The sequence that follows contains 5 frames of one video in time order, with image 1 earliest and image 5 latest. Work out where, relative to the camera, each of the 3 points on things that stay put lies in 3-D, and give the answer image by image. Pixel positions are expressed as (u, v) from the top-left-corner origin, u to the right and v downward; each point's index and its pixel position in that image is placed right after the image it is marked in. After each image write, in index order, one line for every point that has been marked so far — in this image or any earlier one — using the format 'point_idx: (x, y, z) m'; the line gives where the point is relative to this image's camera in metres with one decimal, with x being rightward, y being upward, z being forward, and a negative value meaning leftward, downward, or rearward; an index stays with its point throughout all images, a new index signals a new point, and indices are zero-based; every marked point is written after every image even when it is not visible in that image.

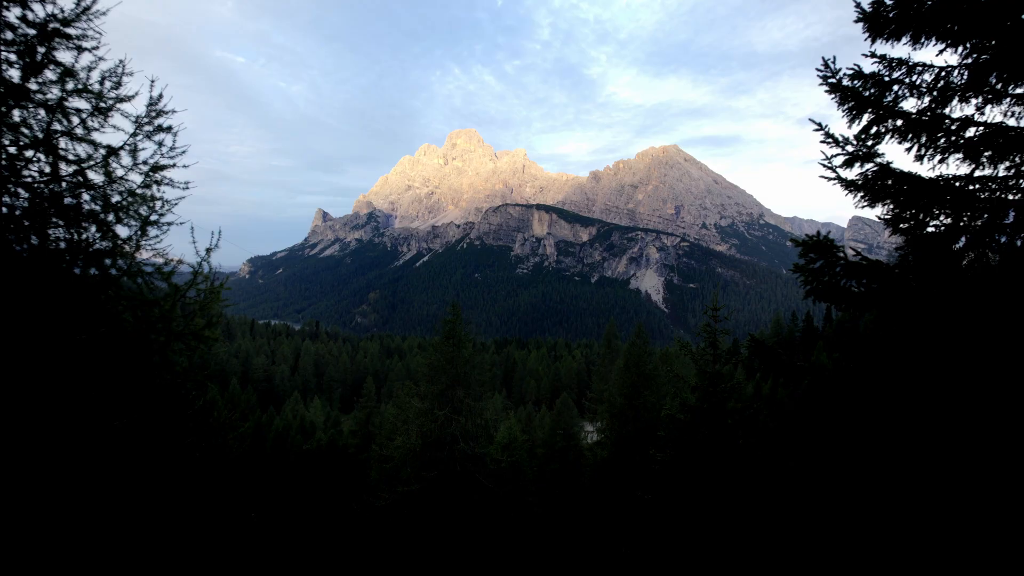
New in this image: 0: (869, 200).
0: (+3.6, +0.9, +4.7) m
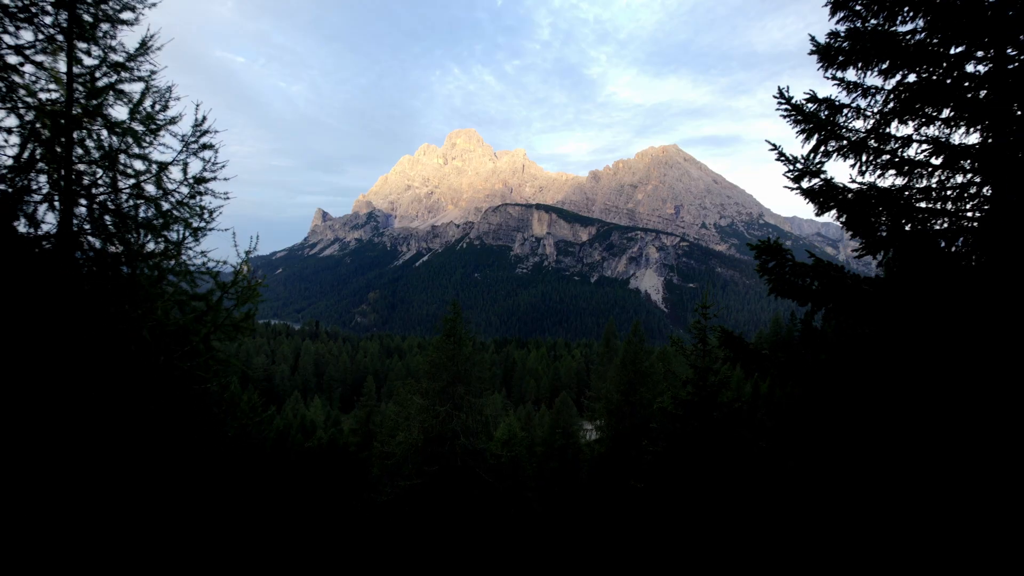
0: (+3.6, +1.0, +5.2) m
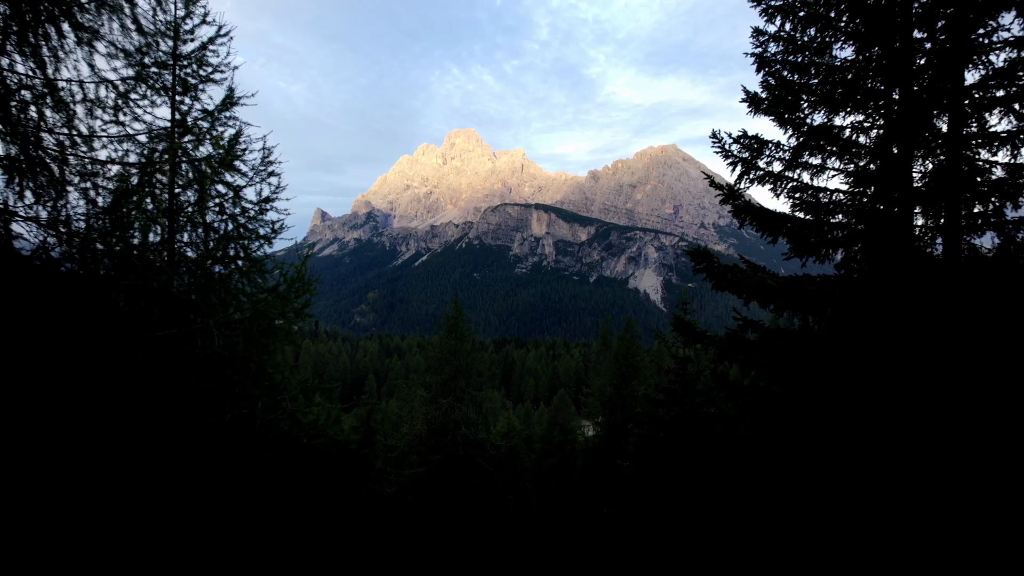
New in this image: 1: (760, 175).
0: (+3.6, +1.0, +6.4) m
1: (+3.7, +1.7, +6.3) m
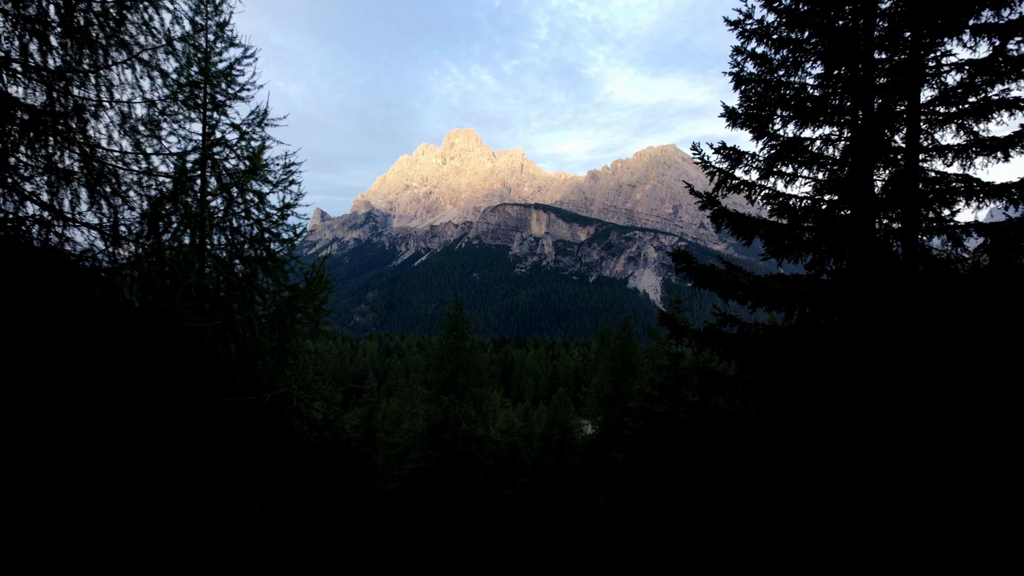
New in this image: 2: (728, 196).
0: (+3.5, +1.1, +7.0) m
1: (+3.6, +1.7, +6.9) m
2: (+3.5, +1.5, +6.8) m
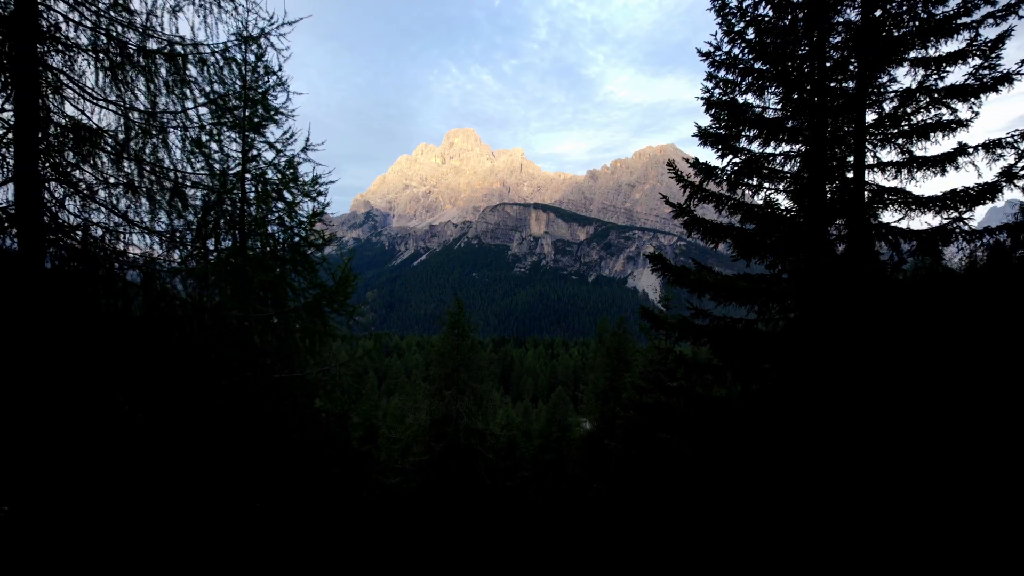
0: (+3.5, +1.1, +7.9) m
1: (+3.6, +1.7, +7.7) m
2: (+3.5, +1.5, +7.7) m
